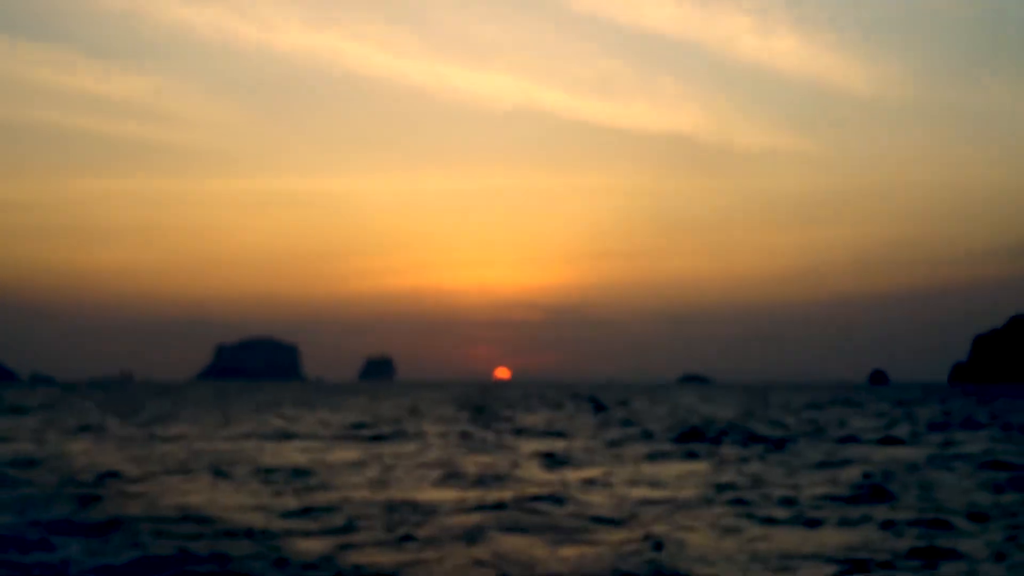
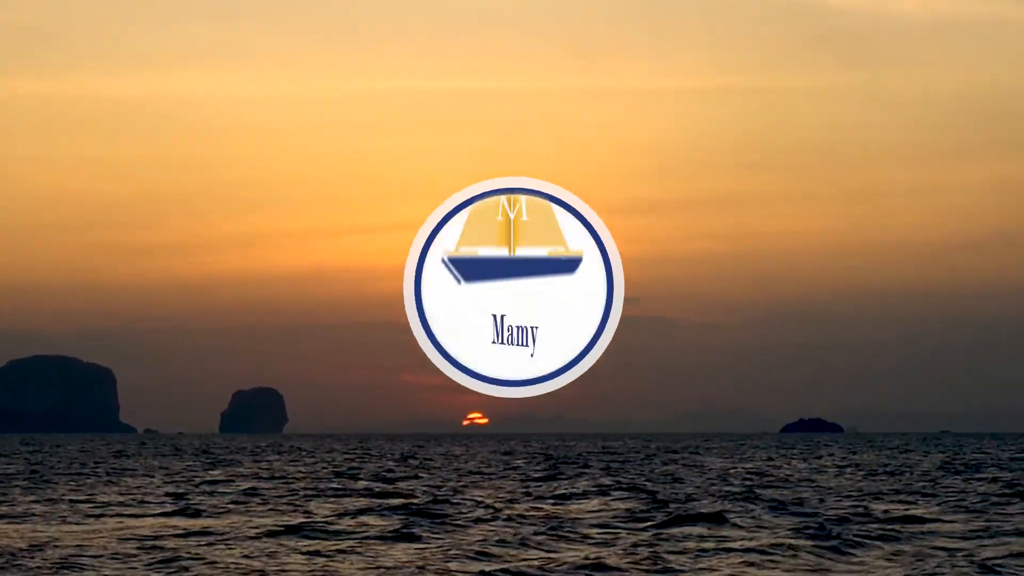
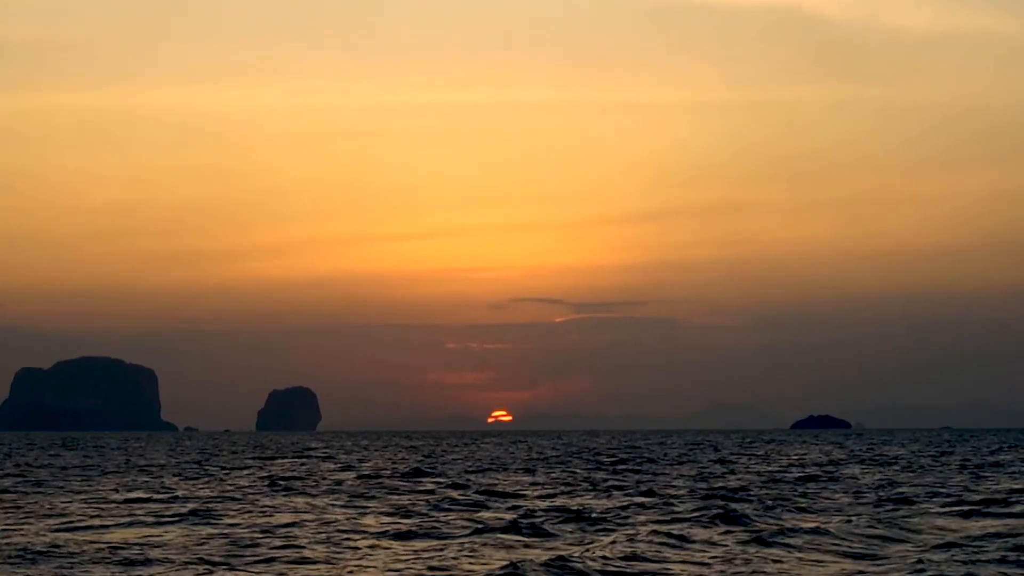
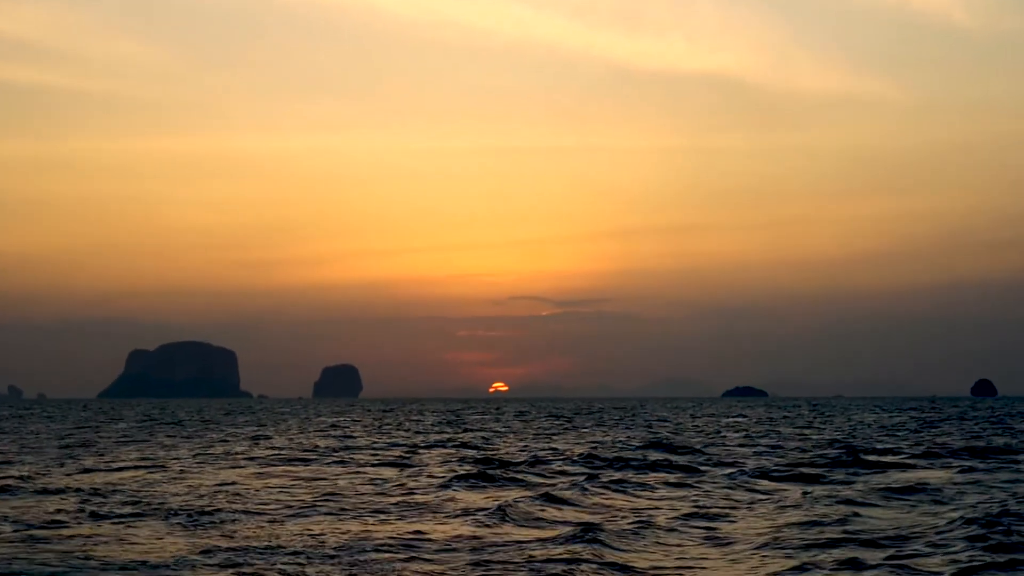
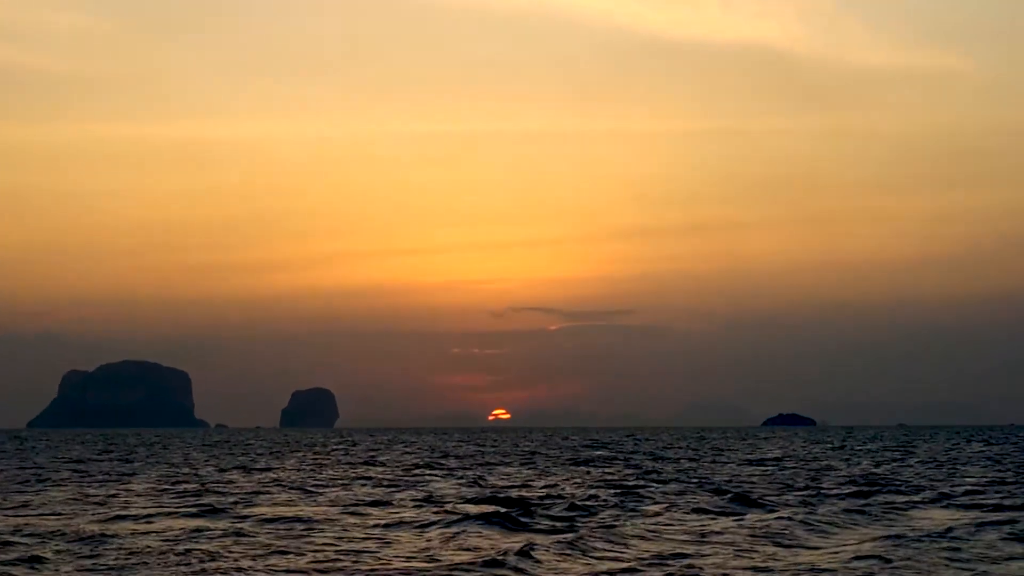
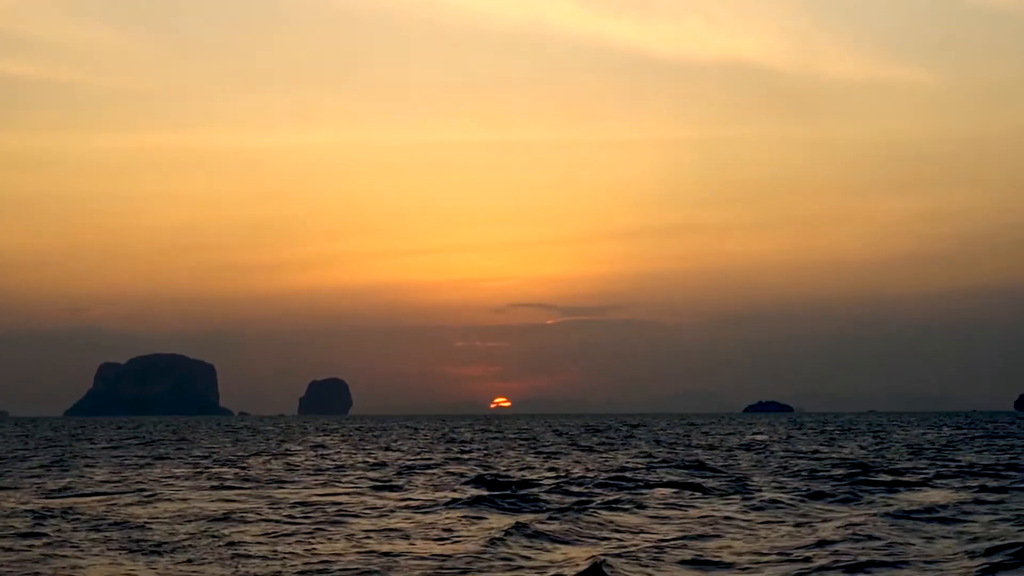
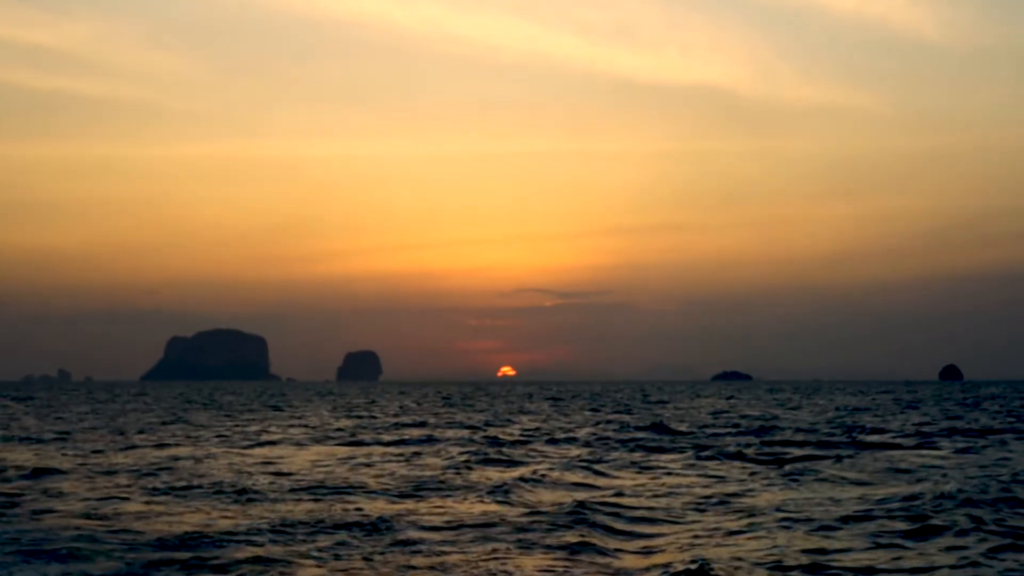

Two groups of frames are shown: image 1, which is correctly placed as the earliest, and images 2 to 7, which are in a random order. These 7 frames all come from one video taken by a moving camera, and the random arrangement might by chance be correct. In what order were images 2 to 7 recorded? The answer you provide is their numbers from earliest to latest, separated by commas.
7, 4, 6, 5, 3, 2
